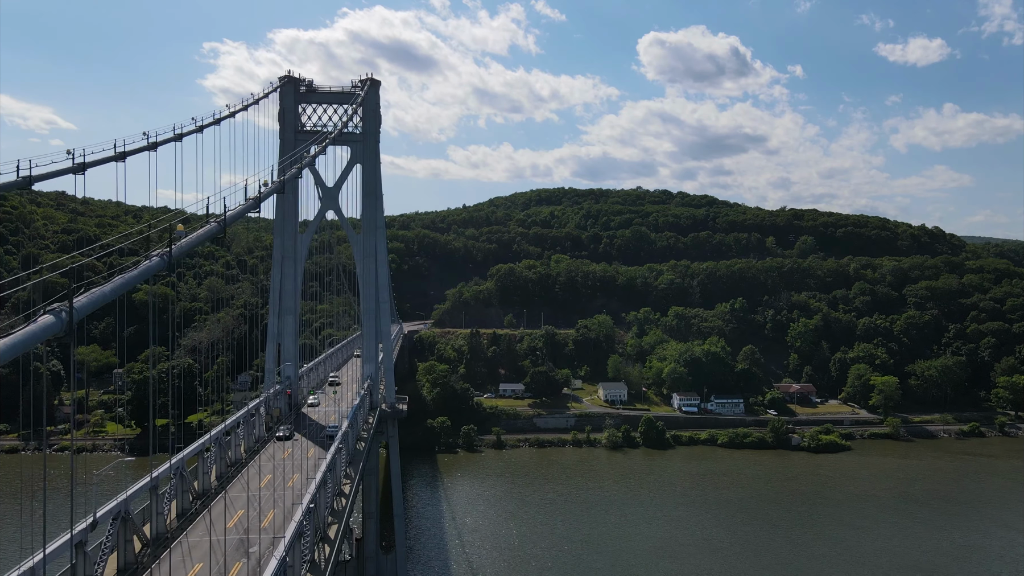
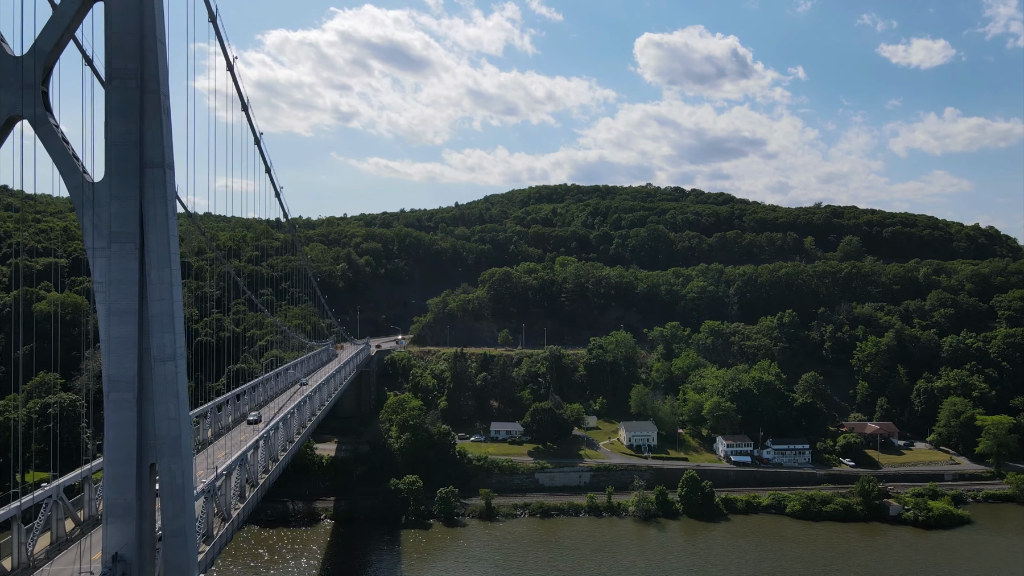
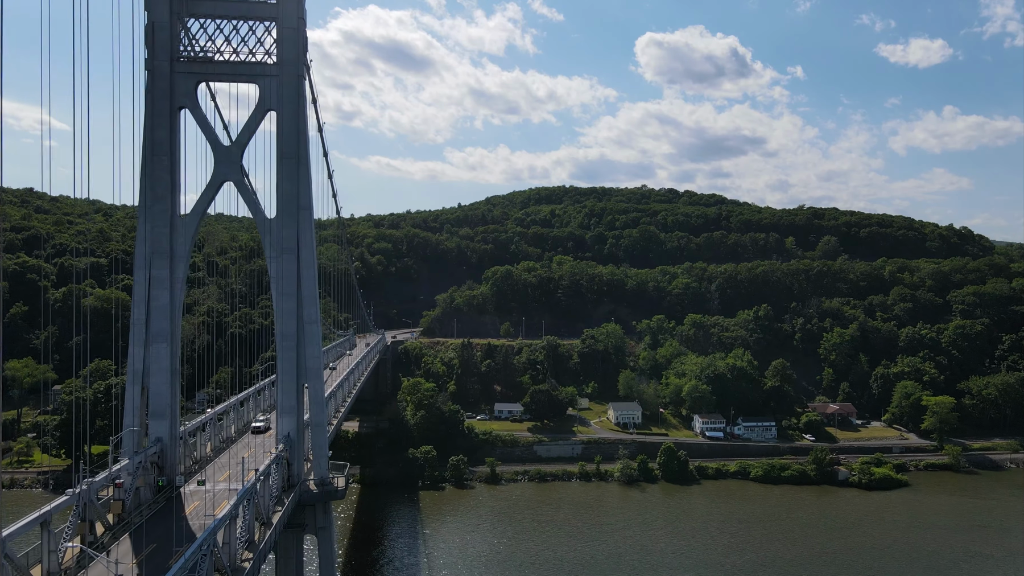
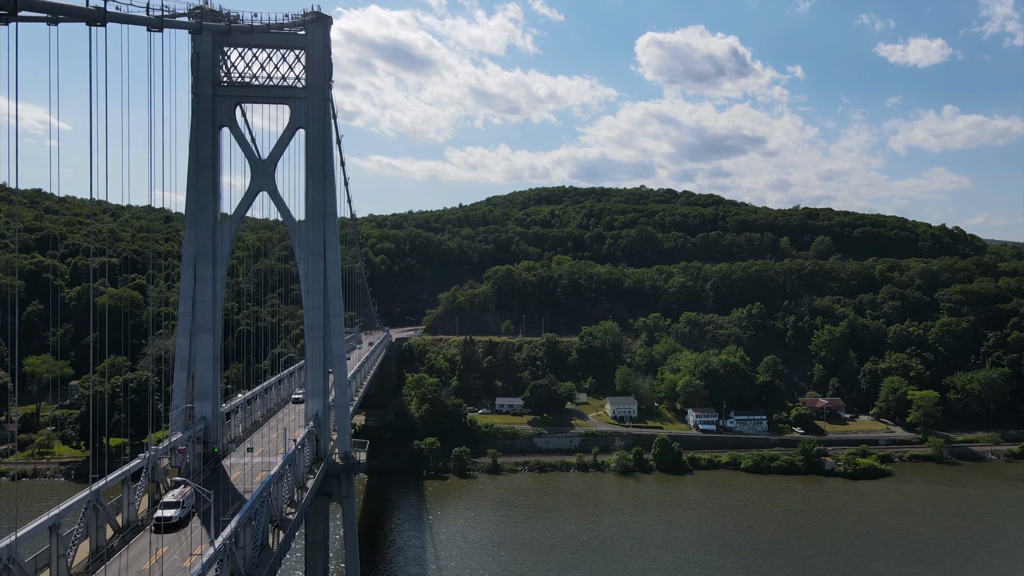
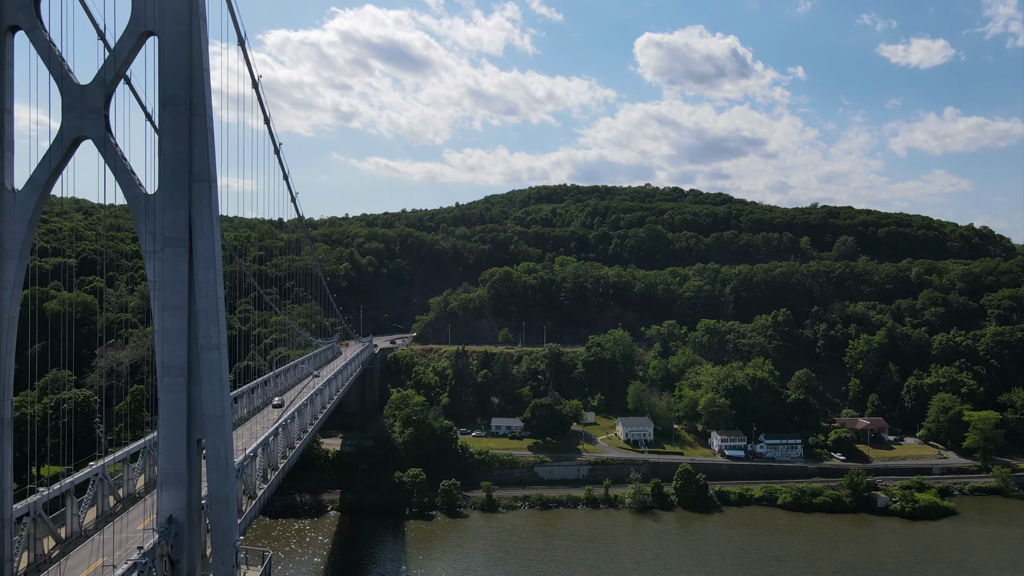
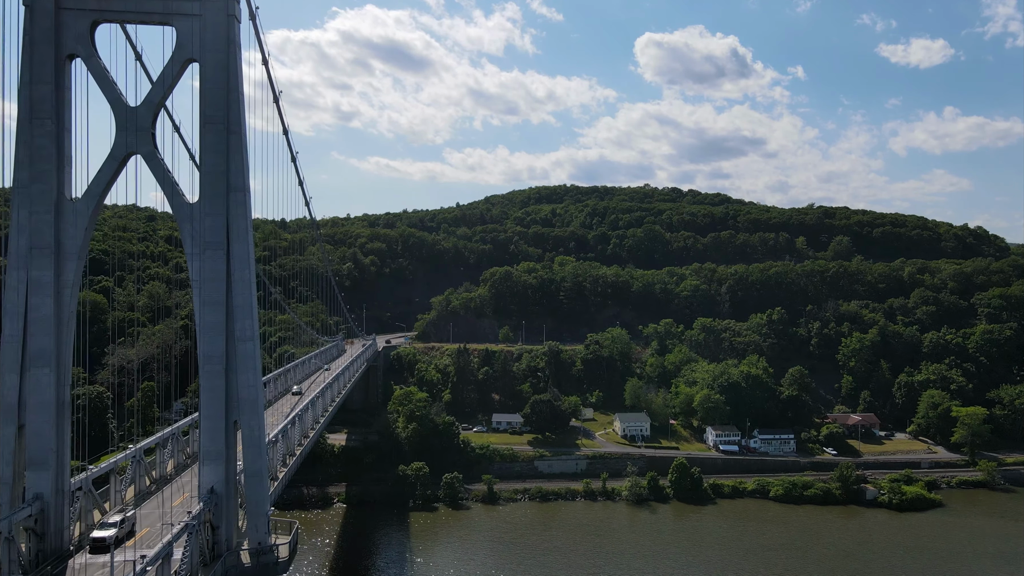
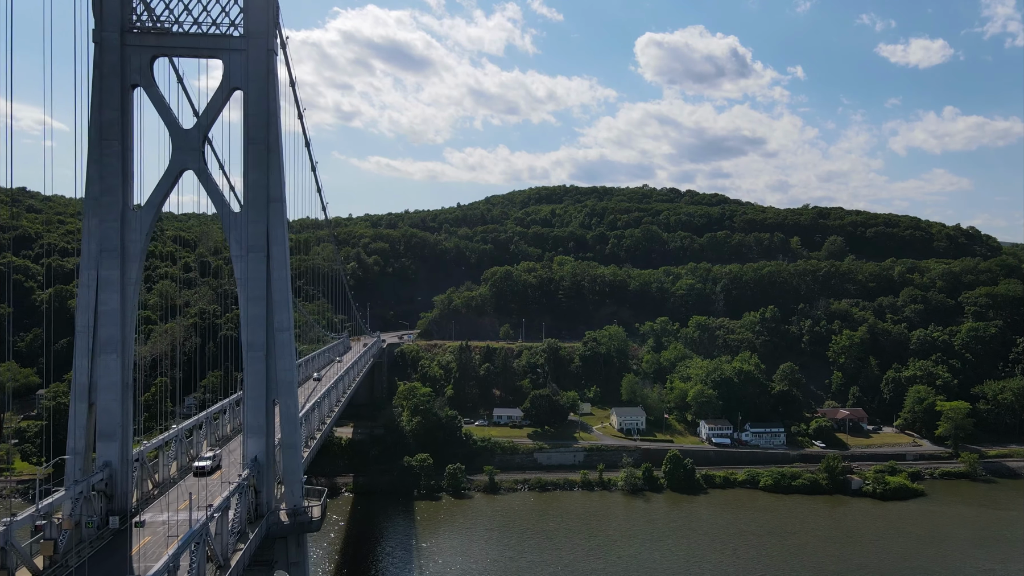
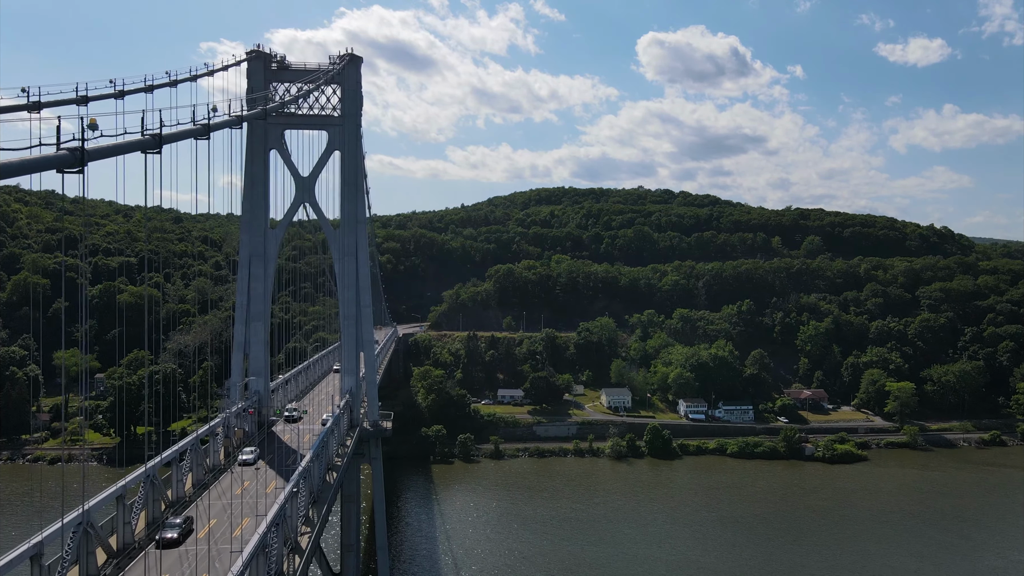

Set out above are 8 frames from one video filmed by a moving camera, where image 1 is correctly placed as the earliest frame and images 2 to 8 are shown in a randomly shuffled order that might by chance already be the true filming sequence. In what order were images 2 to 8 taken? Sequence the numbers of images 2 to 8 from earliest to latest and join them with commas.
8, 4, 3, 7, 6, 5, 2
